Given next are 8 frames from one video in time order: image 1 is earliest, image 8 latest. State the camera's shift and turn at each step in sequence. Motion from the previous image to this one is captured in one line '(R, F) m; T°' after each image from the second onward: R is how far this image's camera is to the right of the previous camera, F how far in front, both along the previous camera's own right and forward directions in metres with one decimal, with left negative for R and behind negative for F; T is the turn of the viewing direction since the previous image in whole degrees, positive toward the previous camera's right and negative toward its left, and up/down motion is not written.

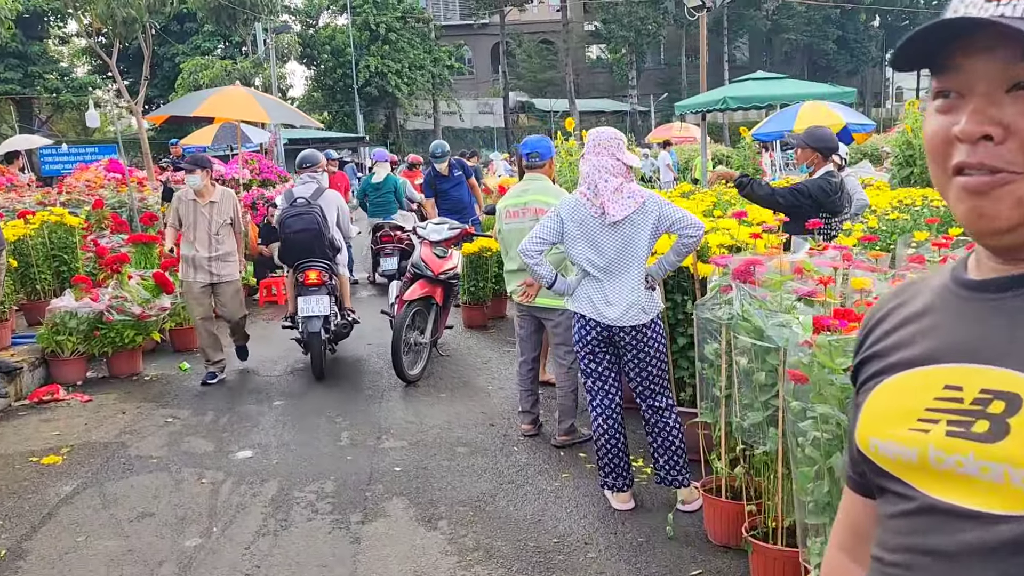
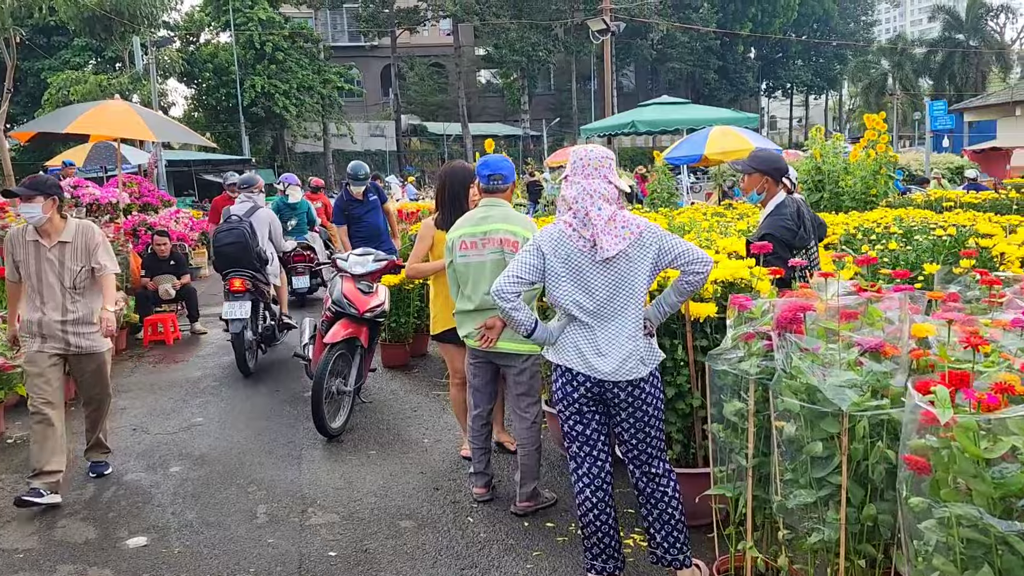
(-0.3, +0.6) m; +7°
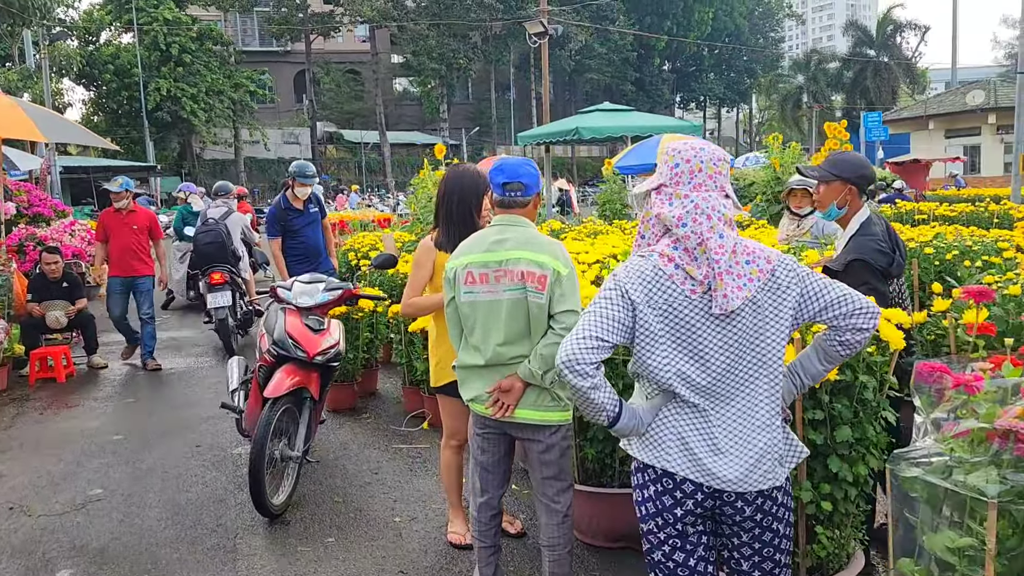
(-0.4, +1.0) m; +6°
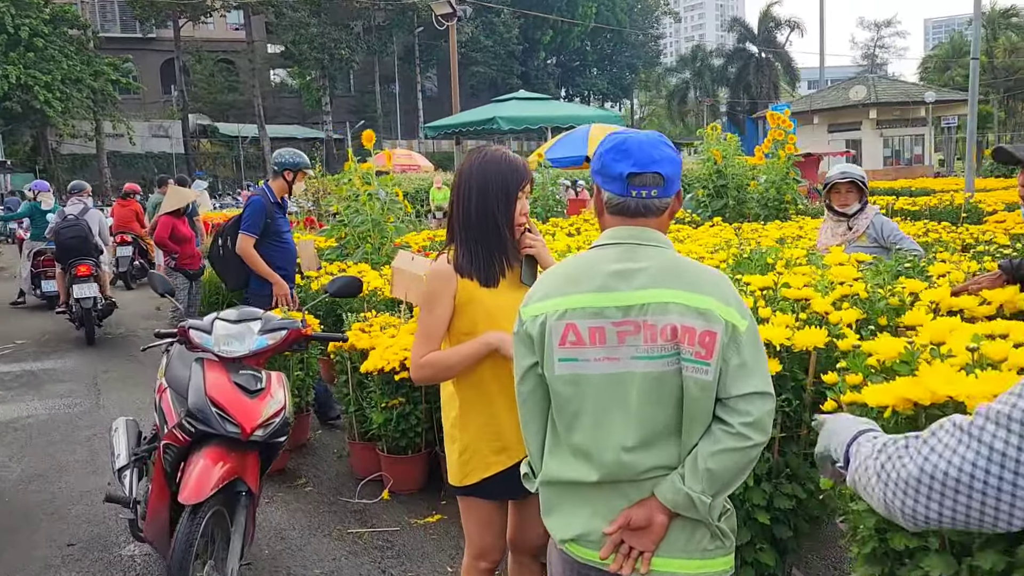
(-0.5, +1.2) m; +8°
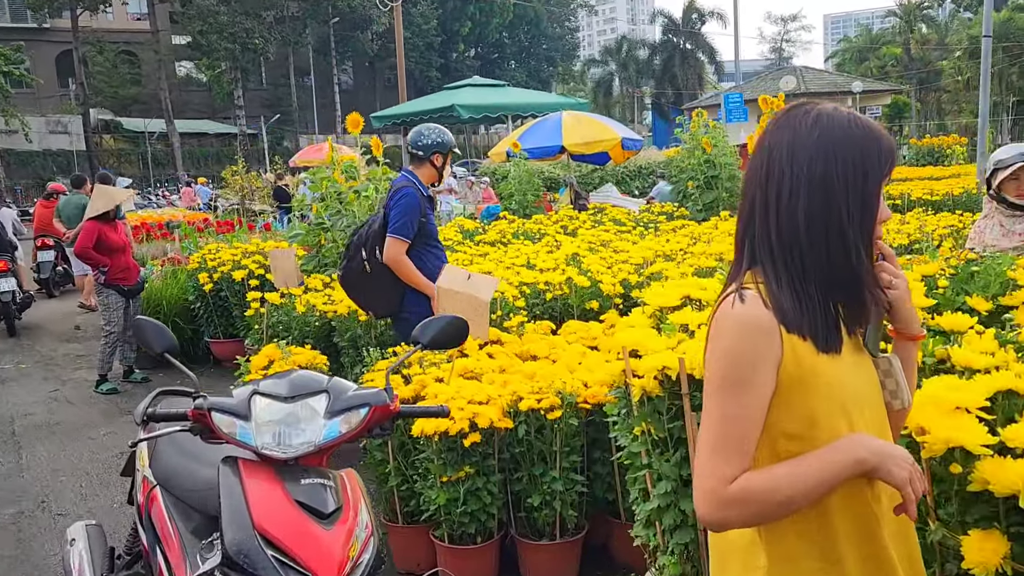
(-0.7, +1.1) m; +6°
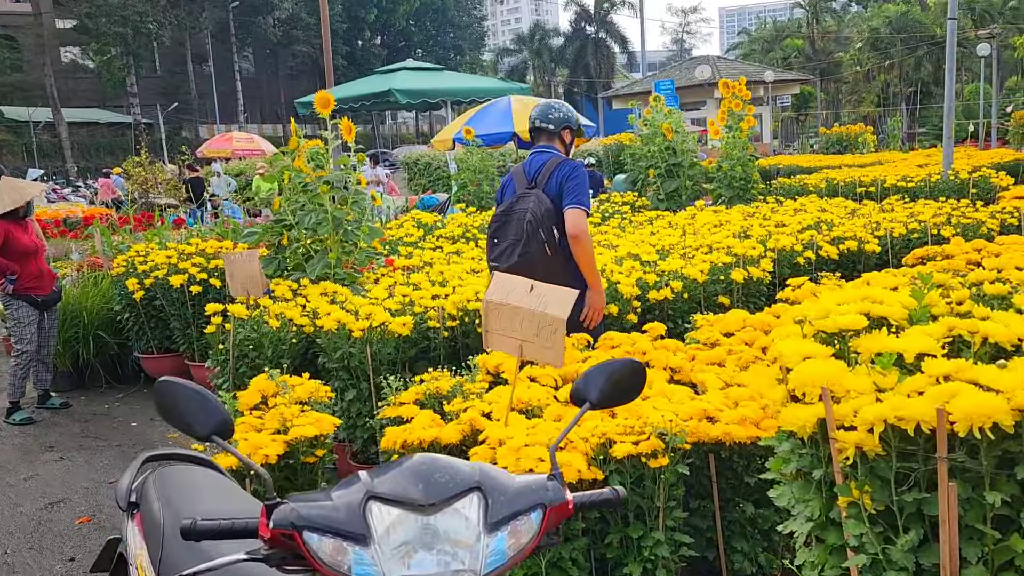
(-0.5, +0.7) m; +6°
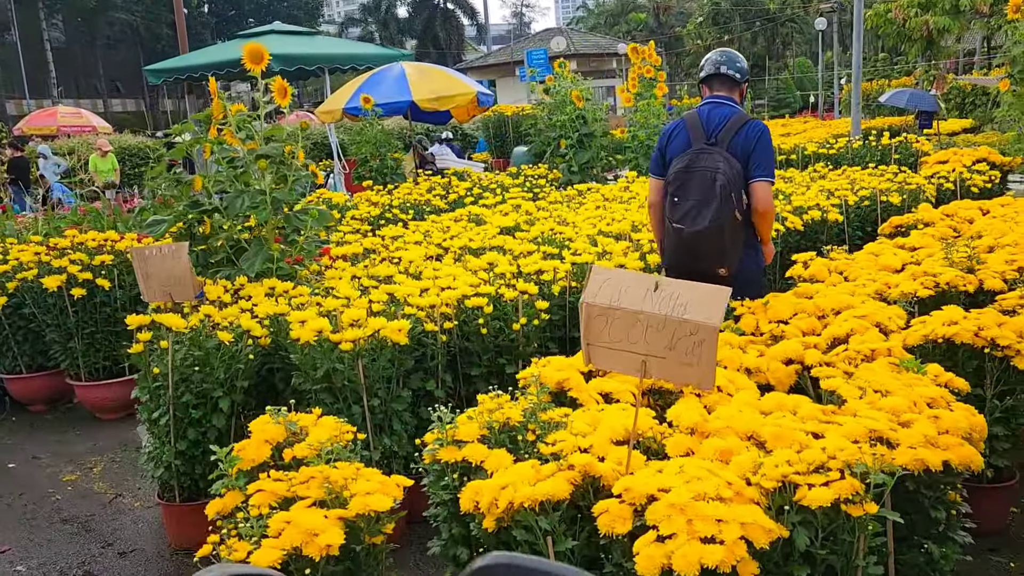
(-0.7, +0.8) m; +10°
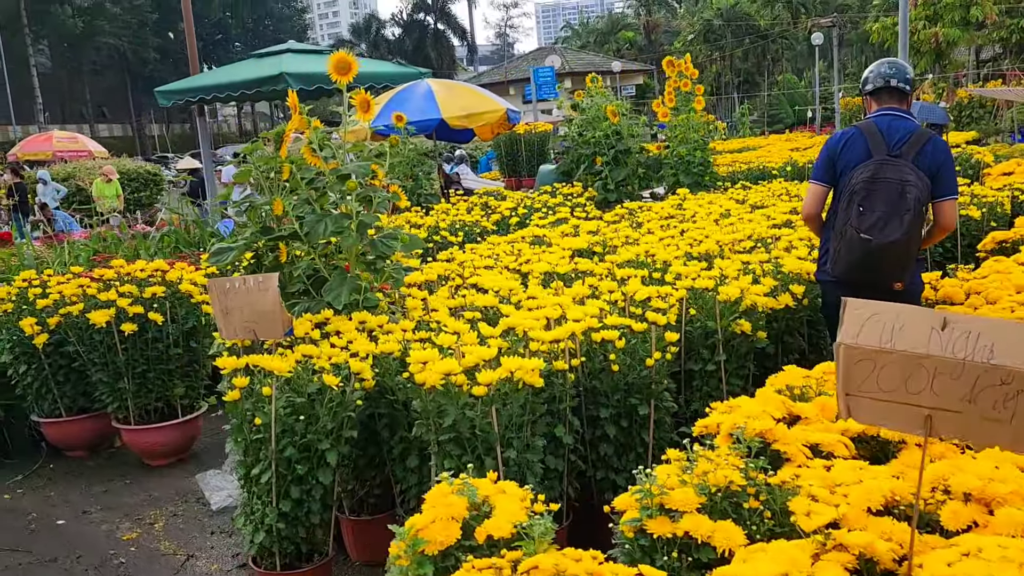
(-0.5, +0.4) m; +1°
